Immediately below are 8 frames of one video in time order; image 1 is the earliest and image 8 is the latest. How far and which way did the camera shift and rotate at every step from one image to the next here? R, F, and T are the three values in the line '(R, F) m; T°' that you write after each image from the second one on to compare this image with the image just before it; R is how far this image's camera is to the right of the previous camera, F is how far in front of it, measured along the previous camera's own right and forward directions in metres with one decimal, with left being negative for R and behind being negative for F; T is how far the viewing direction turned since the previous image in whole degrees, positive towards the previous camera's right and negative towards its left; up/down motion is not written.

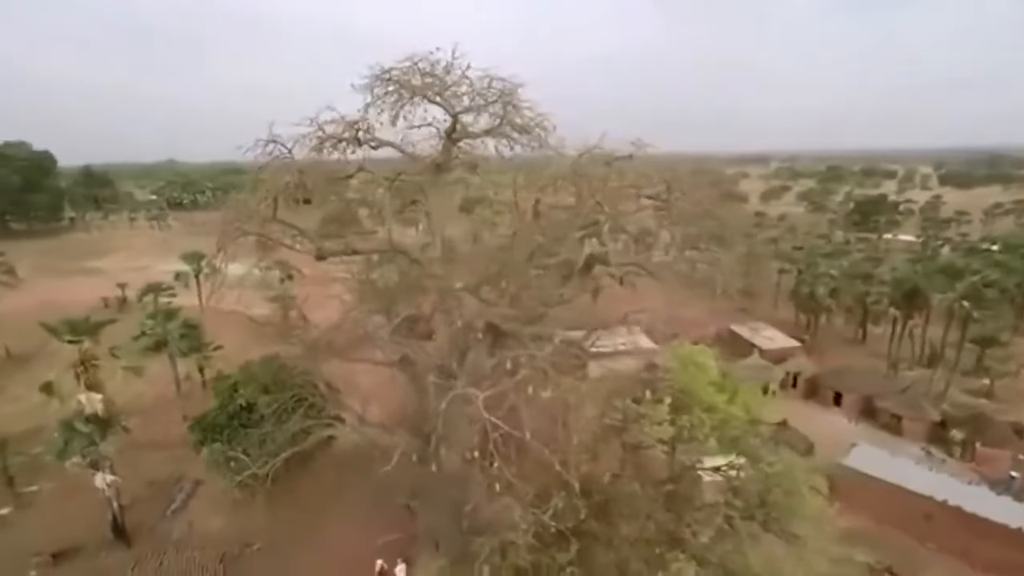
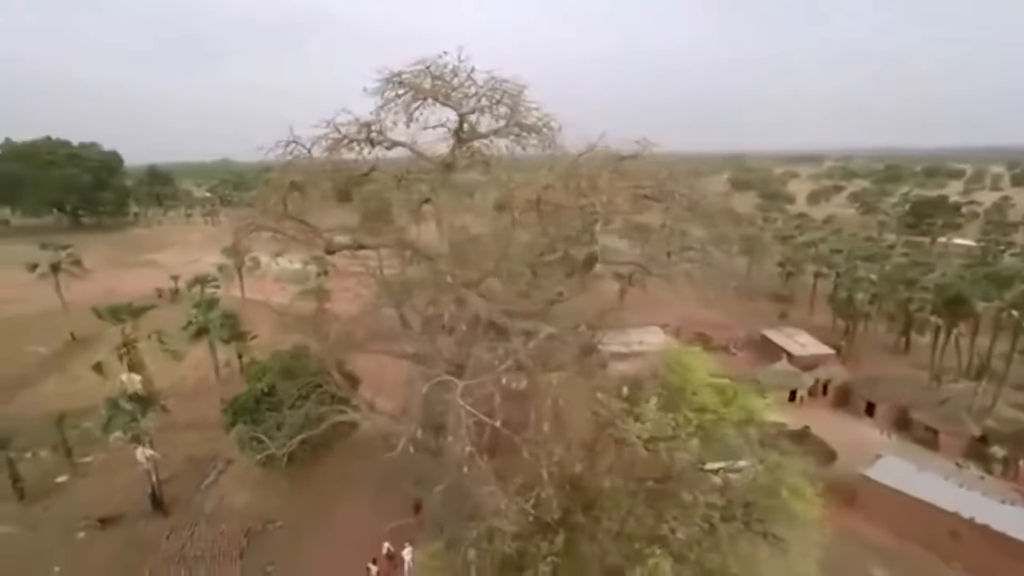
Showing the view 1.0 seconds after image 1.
(+1.3, -0.6) m; -5°
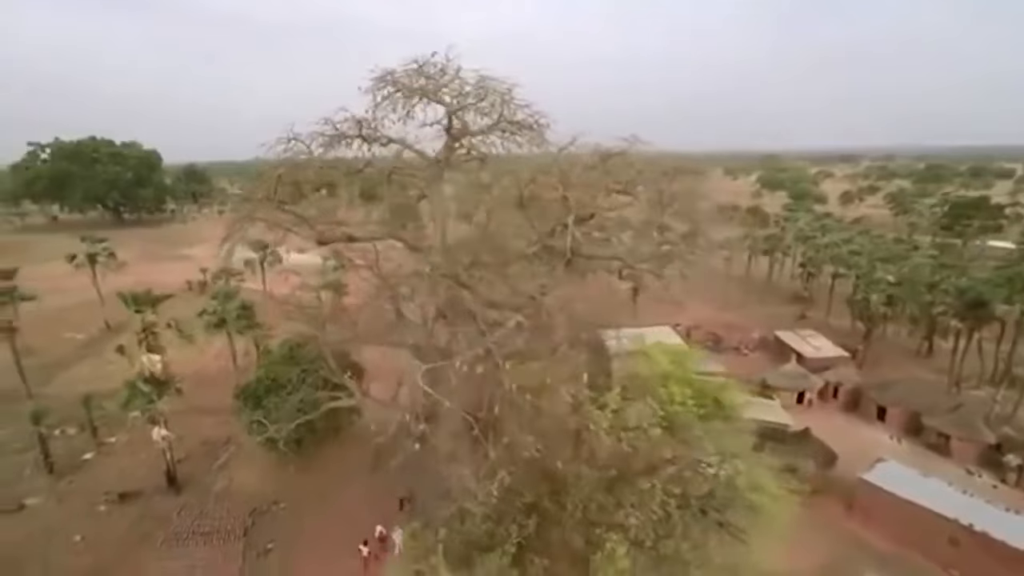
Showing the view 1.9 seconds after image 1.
(+1.5, -0.5) m; -4°
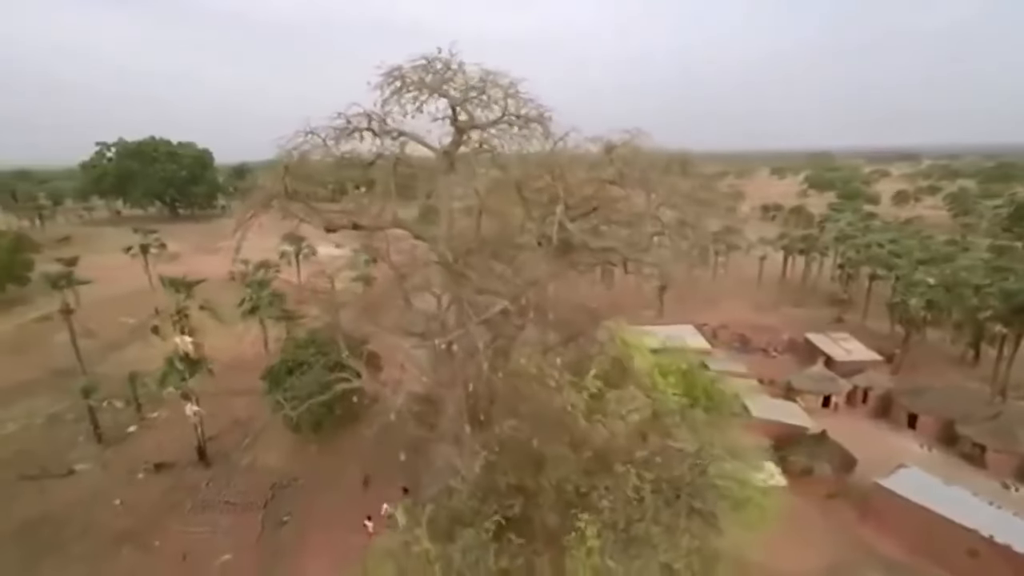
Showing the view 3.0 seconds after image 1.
(+1.7, -0.5) m; -6°
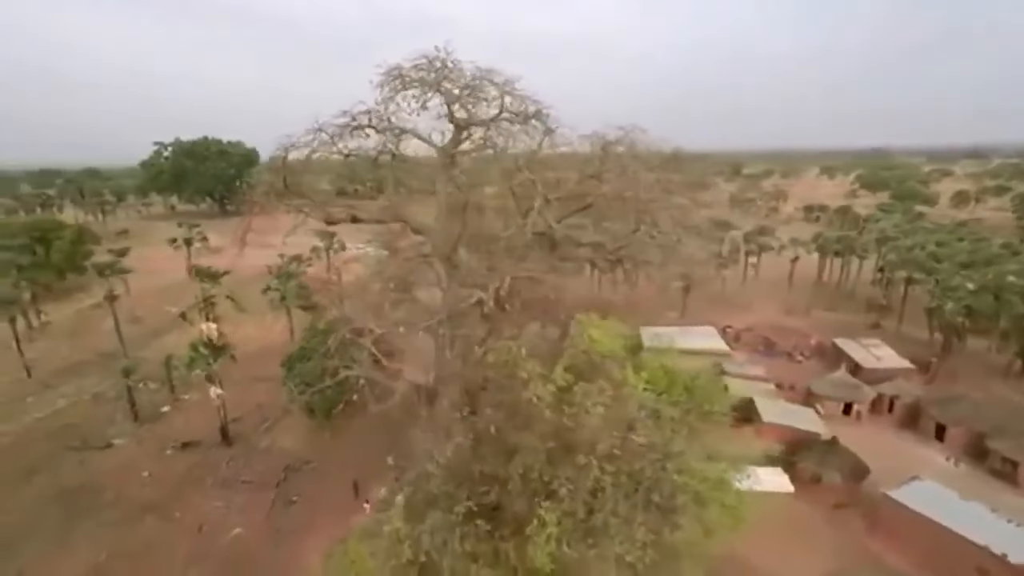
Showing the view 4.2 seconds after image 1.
(+2.1, -0.3) m; -6°
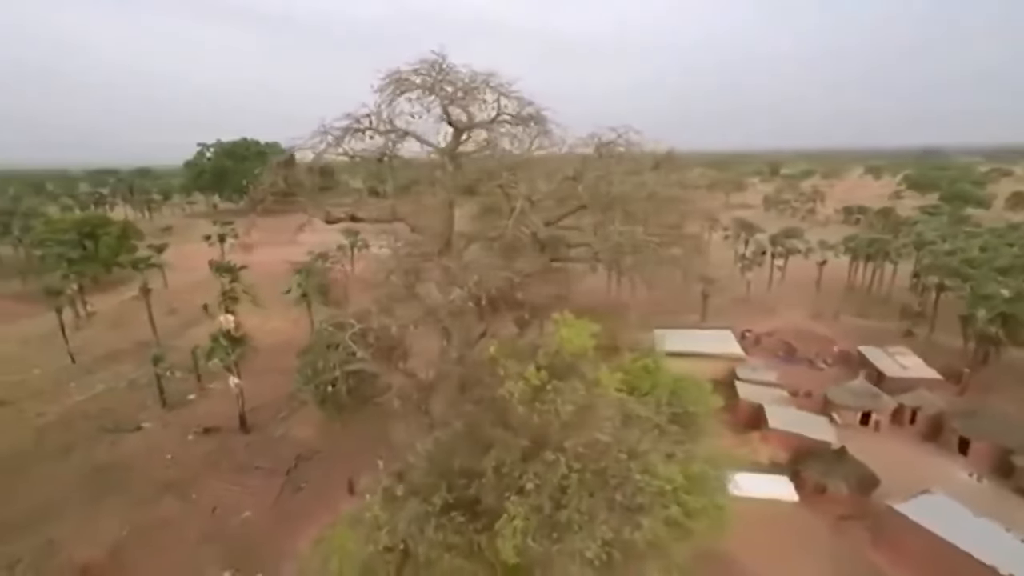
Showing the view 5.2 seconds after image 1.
(+1.9, -0.2) m; -6°
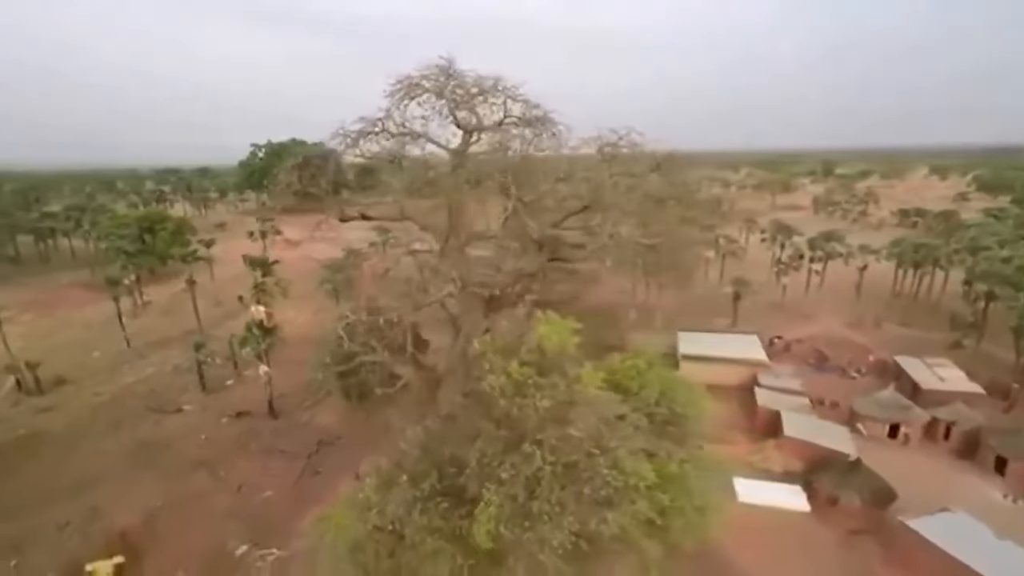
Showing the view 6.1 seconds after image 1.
(+2.2, -0.1) m; -7°
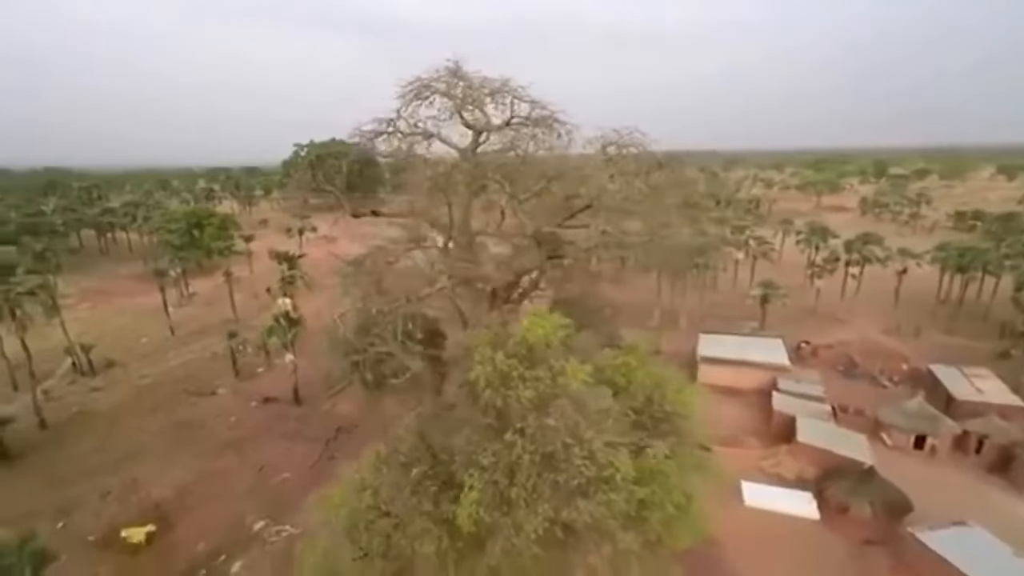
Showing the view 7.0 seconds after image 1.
(+2.0, +0.1) m; -6°
